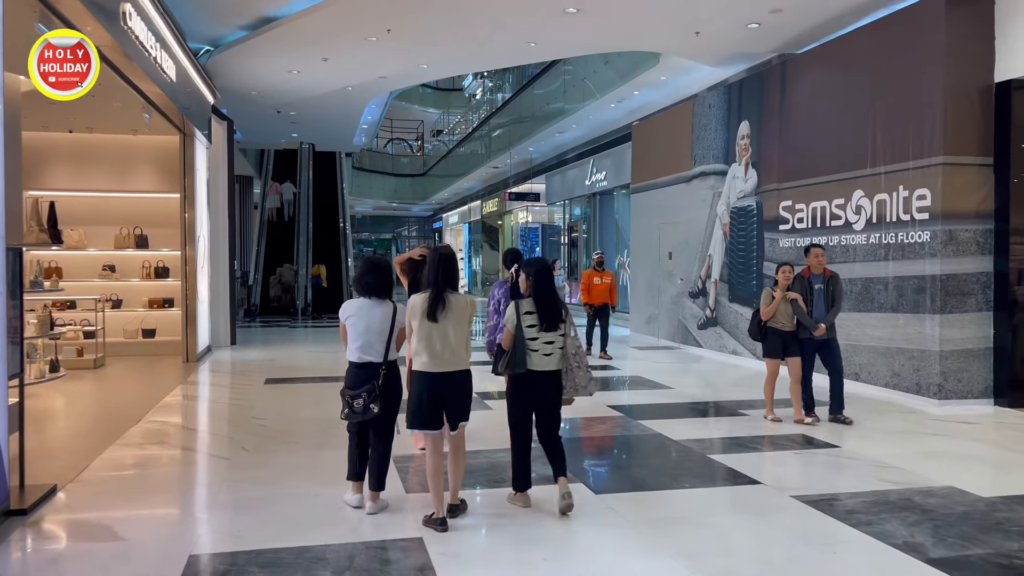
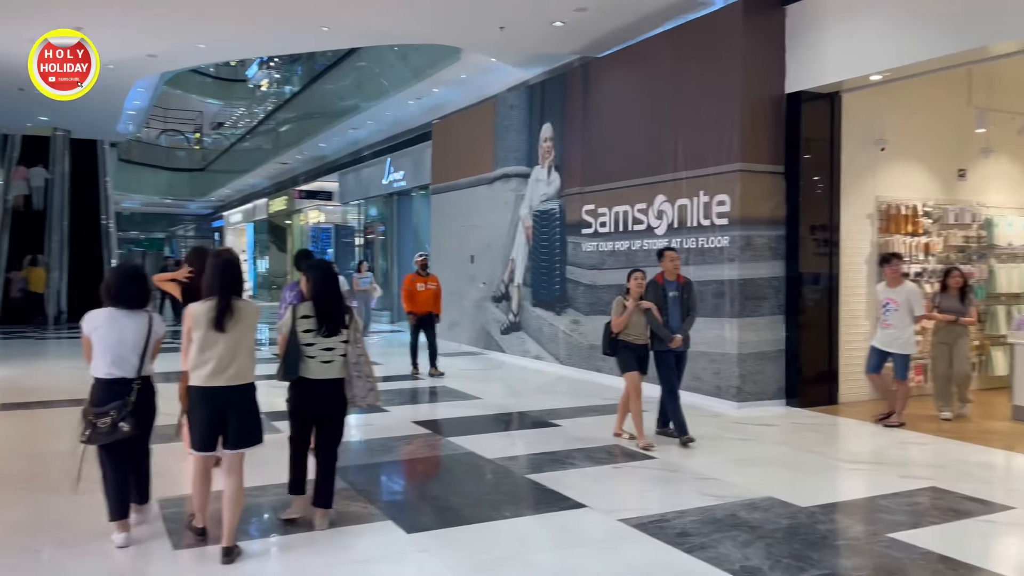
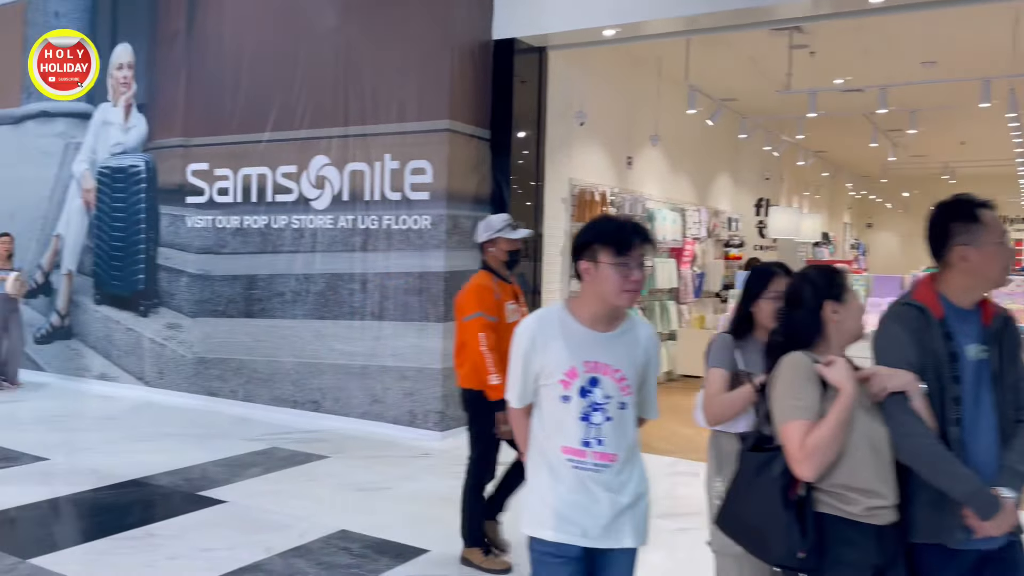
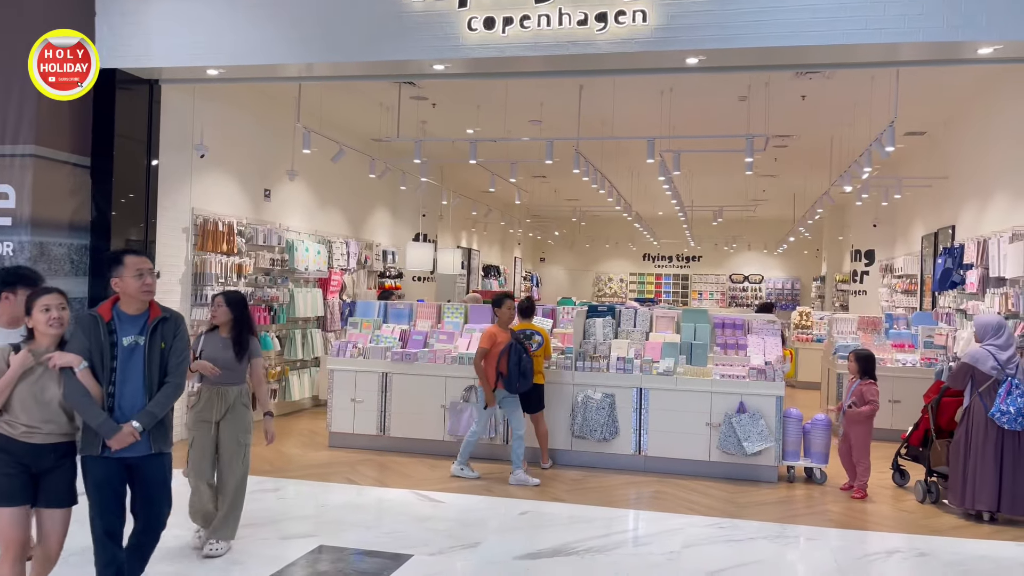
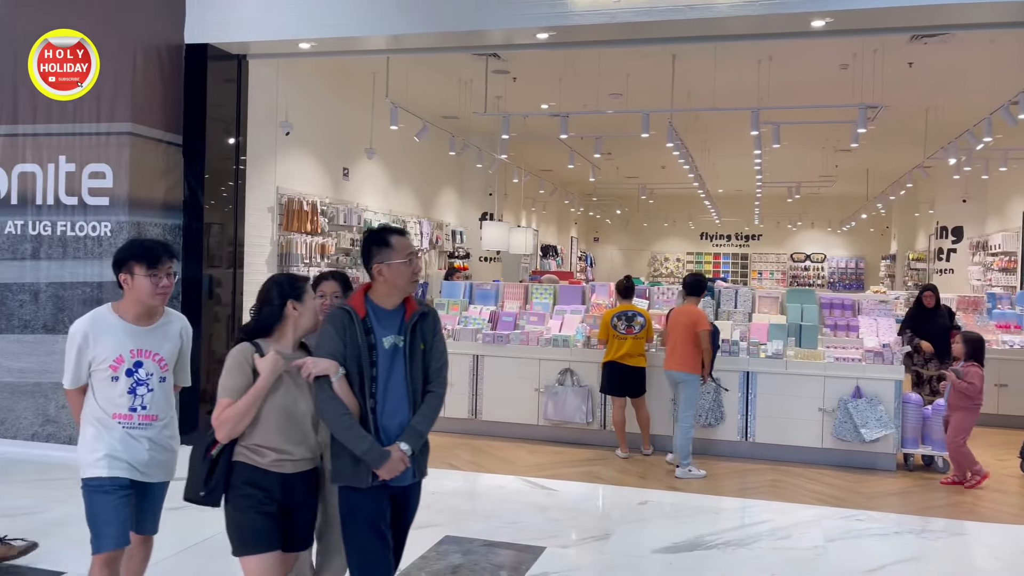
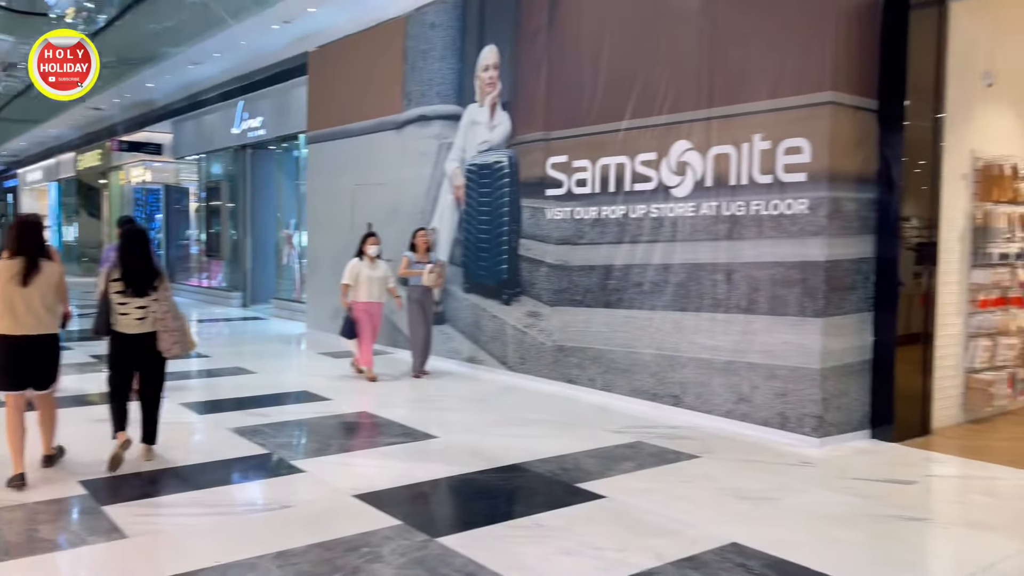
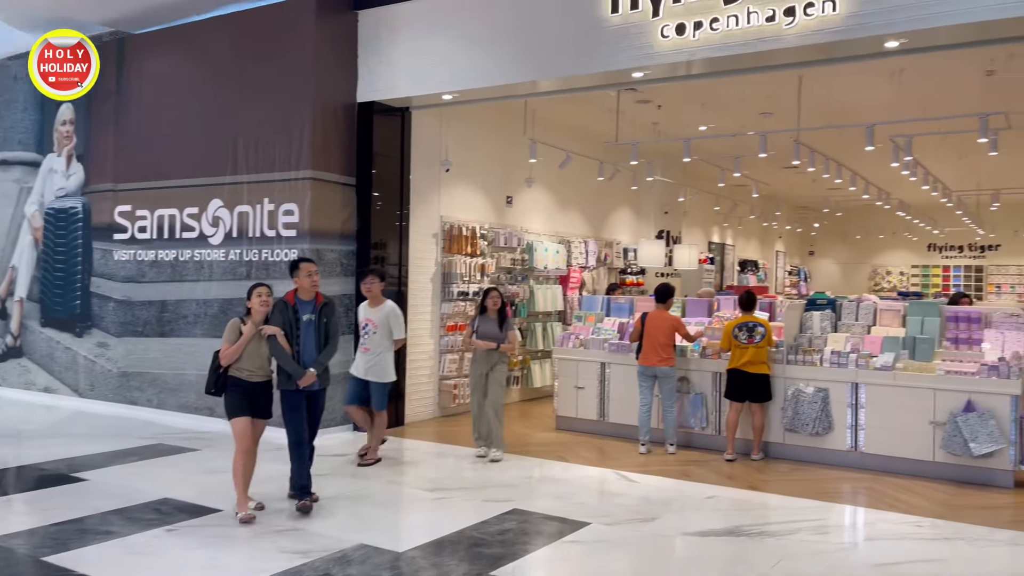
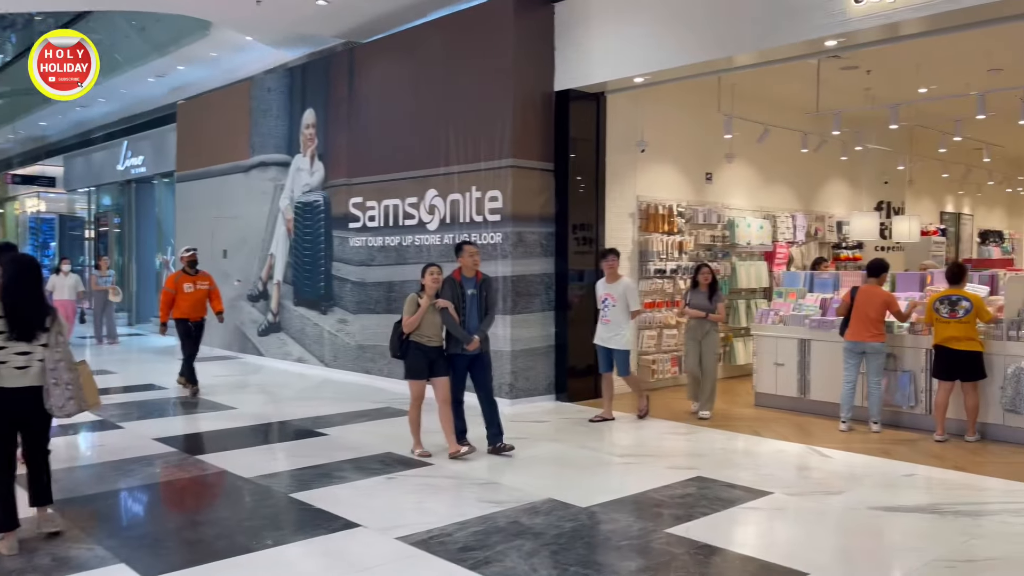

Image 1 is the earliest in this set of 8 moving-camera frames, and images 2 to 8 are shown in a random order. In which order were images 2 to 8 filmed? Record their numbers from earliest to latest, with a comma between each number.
2, 8, 7, 4, 5, 3, 6
